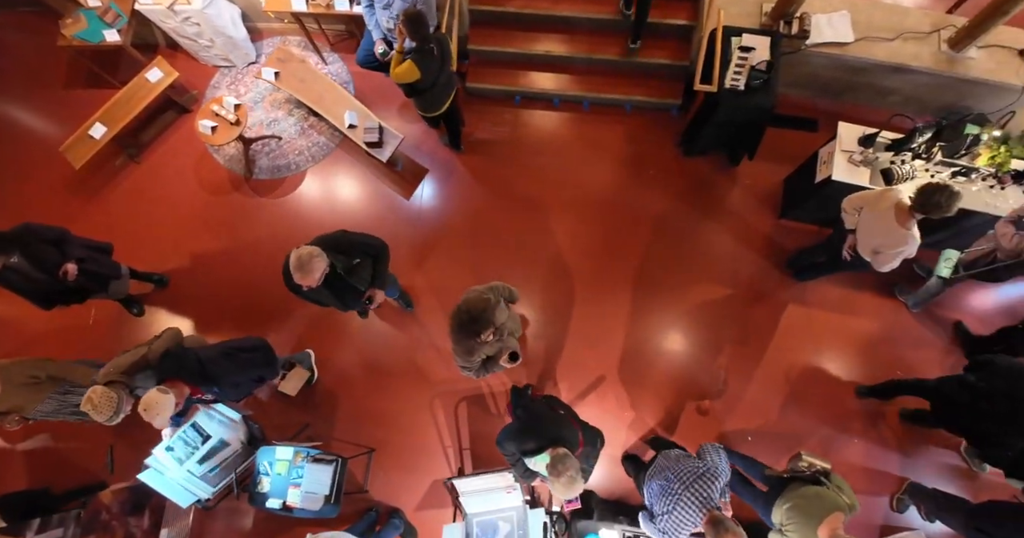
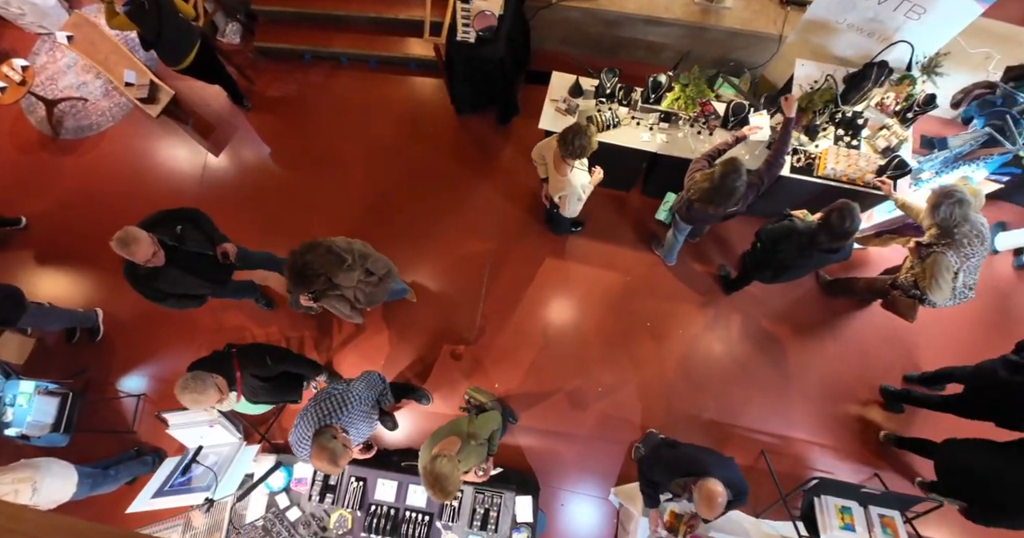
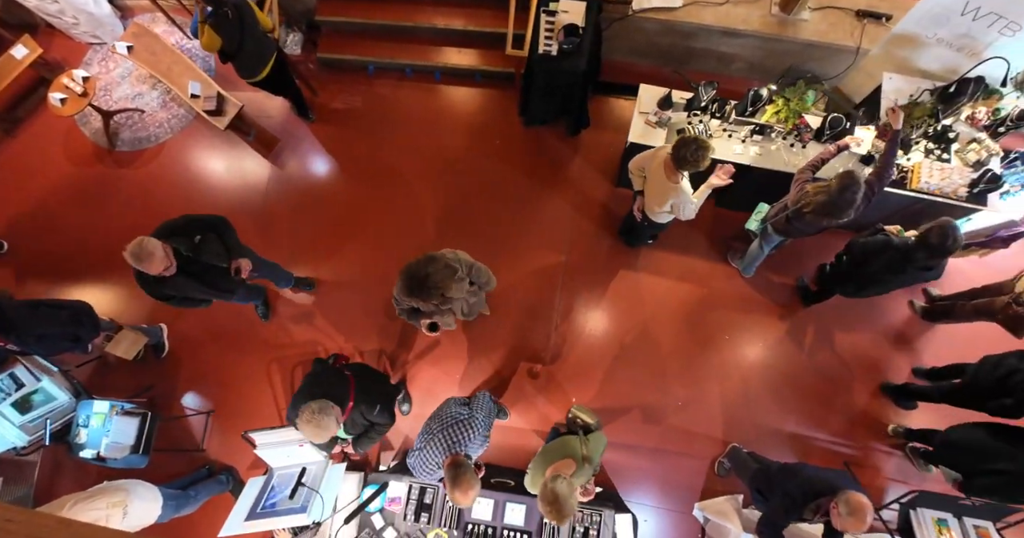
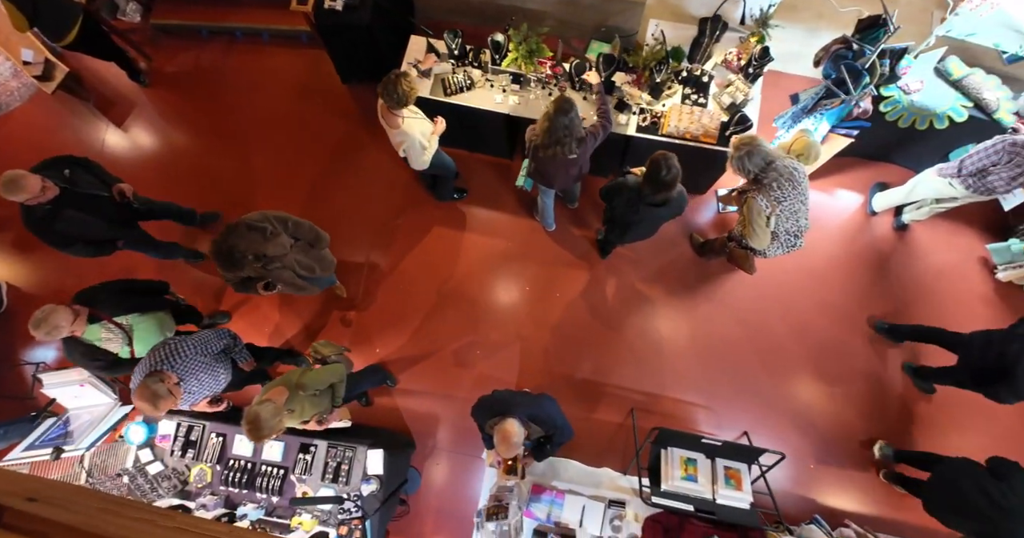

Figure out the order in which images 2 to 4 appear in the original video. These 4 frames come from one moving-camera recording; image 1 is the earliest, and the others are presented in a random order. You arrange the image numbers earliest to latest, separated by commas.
3, 2, 4
